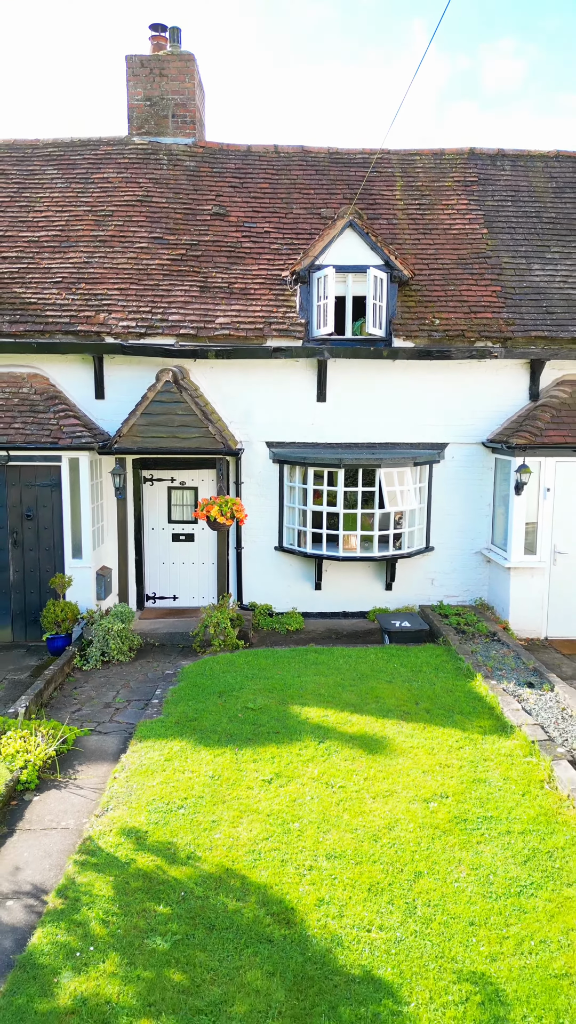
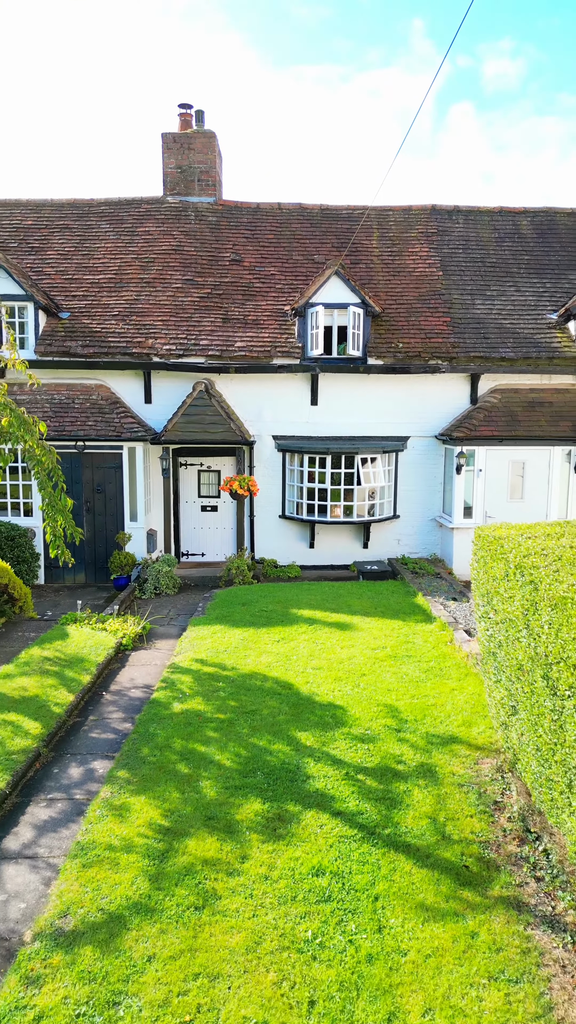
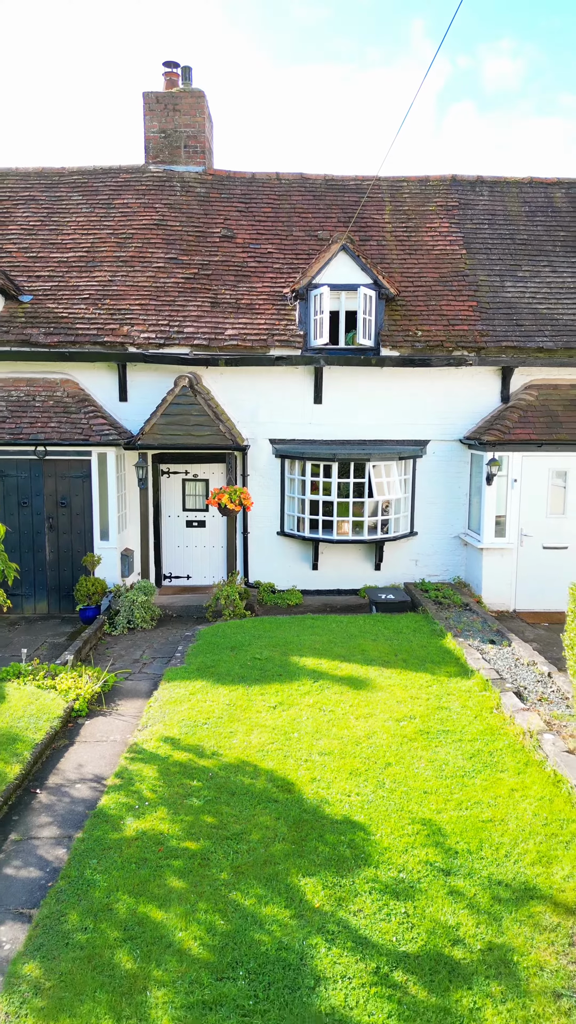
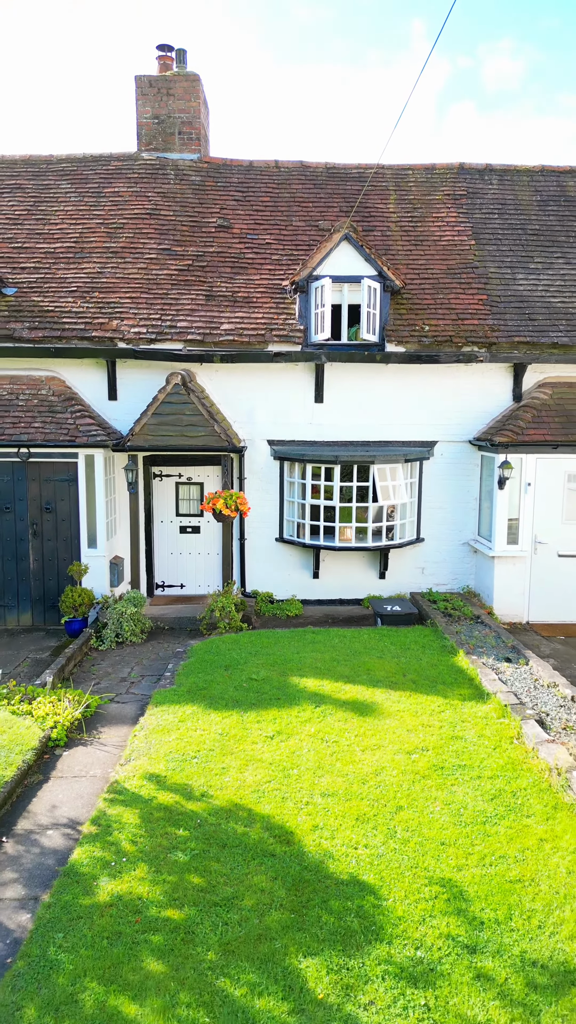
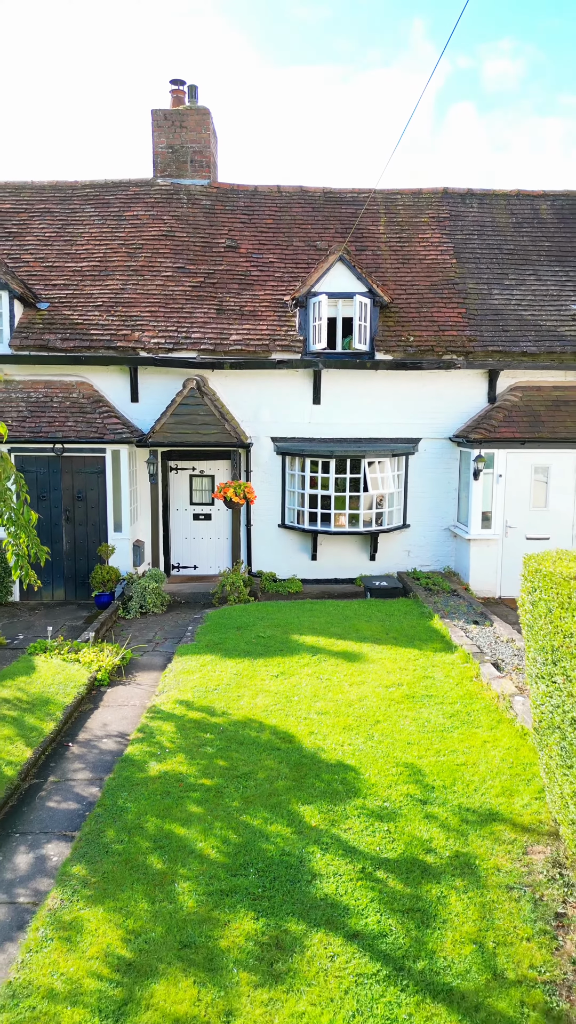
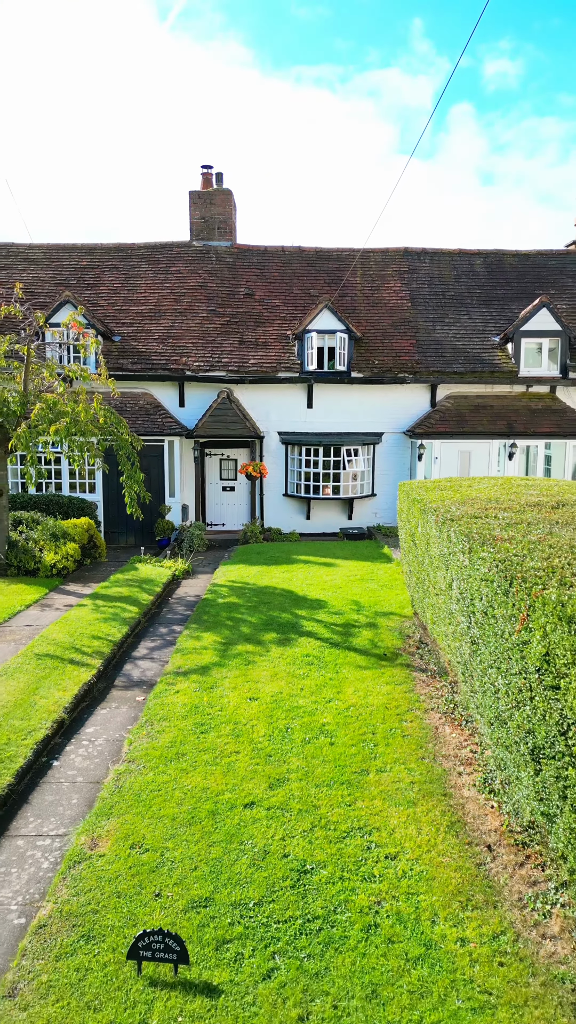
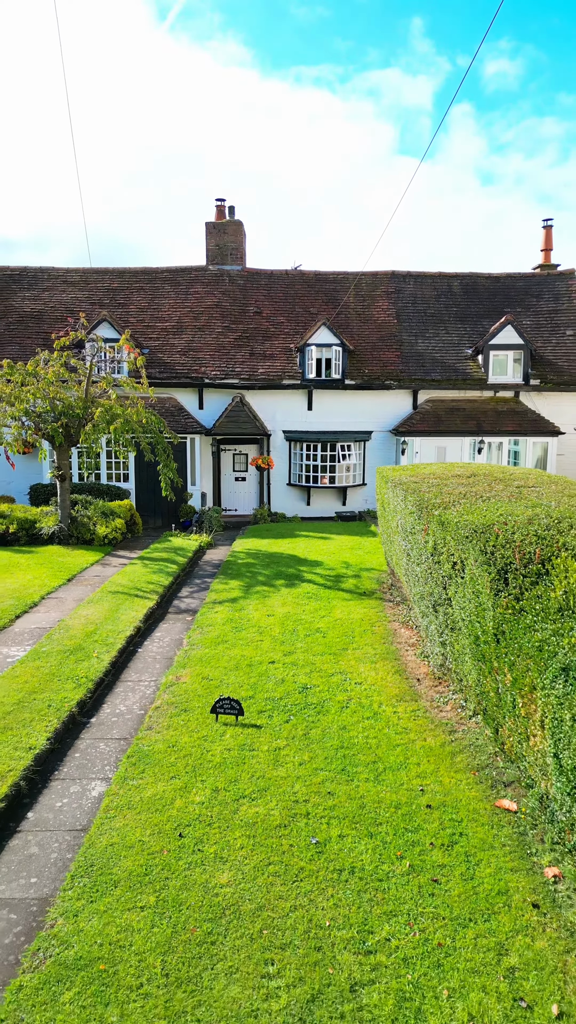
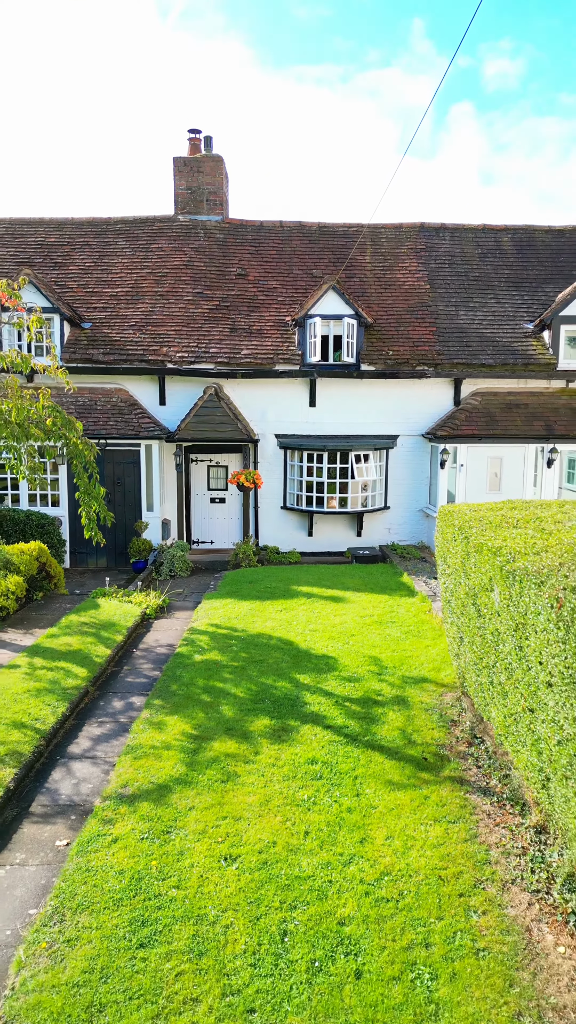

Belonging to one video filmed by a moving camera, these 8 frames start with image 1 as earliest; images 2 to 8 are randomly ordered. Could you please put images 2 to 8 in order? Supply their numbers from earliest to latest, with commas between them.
4, 3, 5, 2, 8, 6, 7
